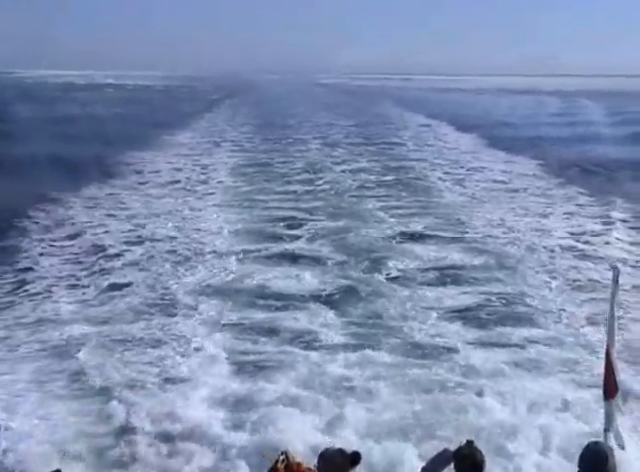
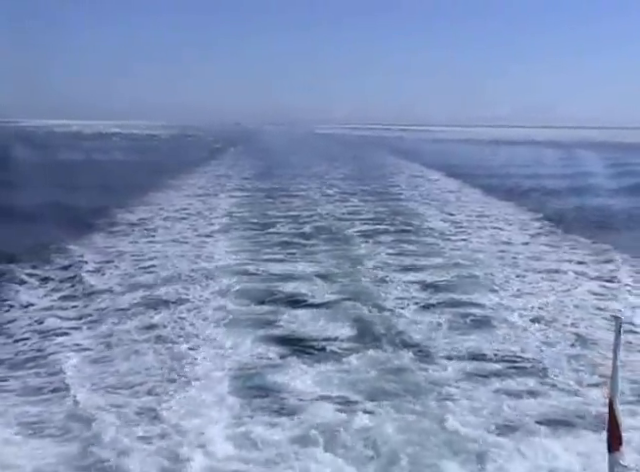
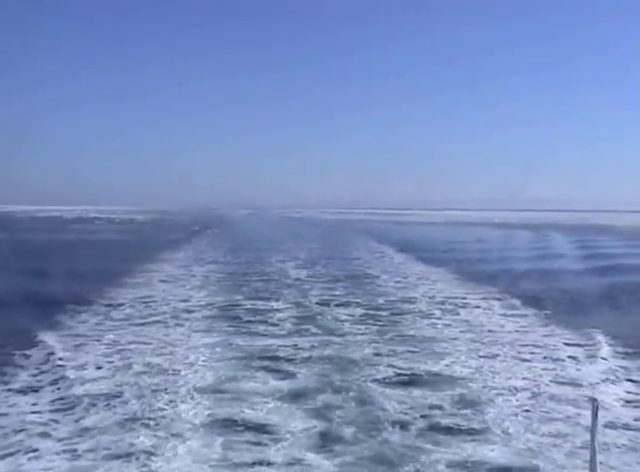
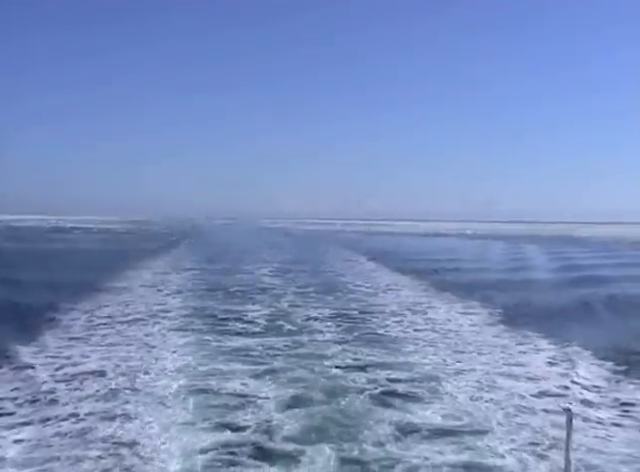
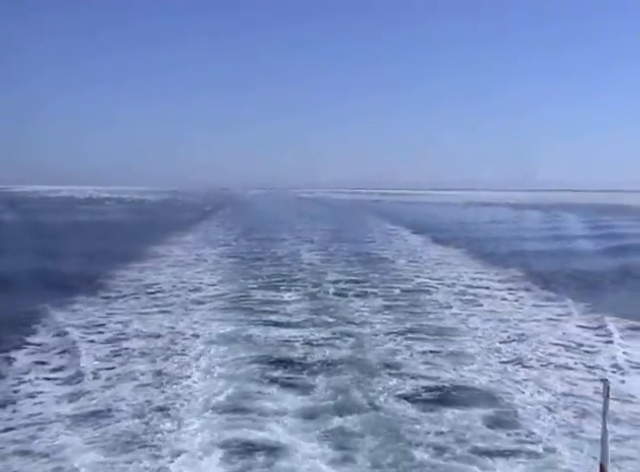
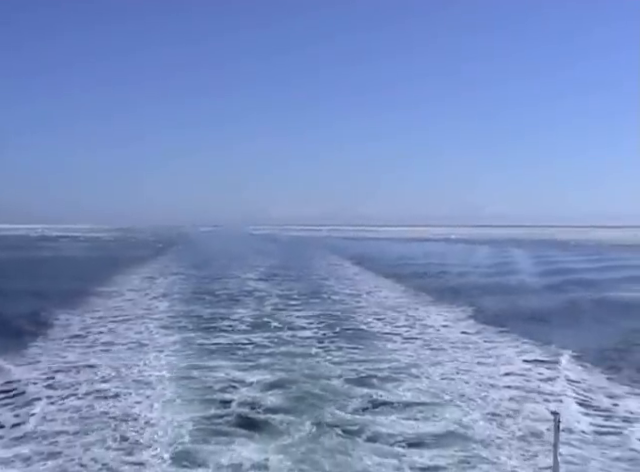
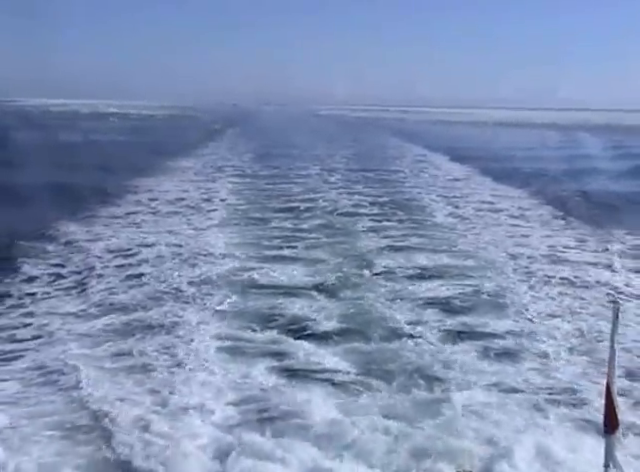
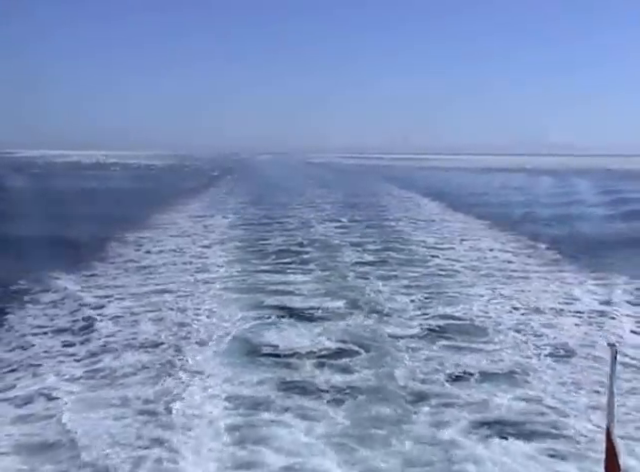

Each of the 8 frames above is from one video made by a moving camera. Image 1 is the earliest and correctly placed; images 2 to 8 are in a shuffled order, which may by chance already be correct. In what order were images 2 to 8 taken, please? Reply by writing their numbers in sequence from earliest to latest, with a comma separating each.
7, 2, 8, 5, 3, 4, 6
